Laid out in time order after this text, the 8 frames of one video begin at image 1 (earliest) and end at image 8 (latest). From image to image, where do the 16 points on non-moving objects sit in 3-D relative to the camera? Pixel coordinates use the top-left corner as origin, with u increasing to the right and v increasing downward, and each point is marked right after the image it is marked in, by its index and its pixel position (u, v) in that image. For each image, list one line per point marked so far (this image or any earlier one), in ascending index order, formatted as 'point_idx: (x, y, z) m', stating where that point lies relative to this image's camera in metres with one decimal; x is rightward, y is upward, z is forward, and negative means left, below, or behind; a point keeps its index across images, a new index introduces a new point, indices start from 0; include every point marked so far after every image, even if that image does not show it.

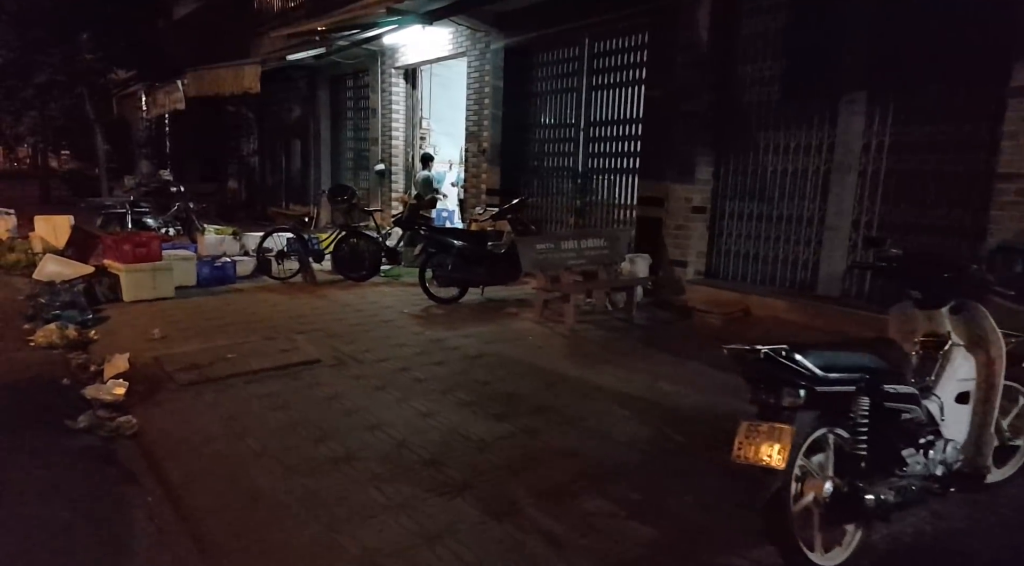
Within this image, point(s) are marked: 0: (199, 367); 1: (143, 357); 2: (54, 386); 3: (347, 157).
0: (-2.4, -0.7, +5.6) m
1: (-3.1, -0.6, +6.1) m
2: (-3.5, -0.8, +5.6) m
3: (-4.2, +3.1, +18.2) m
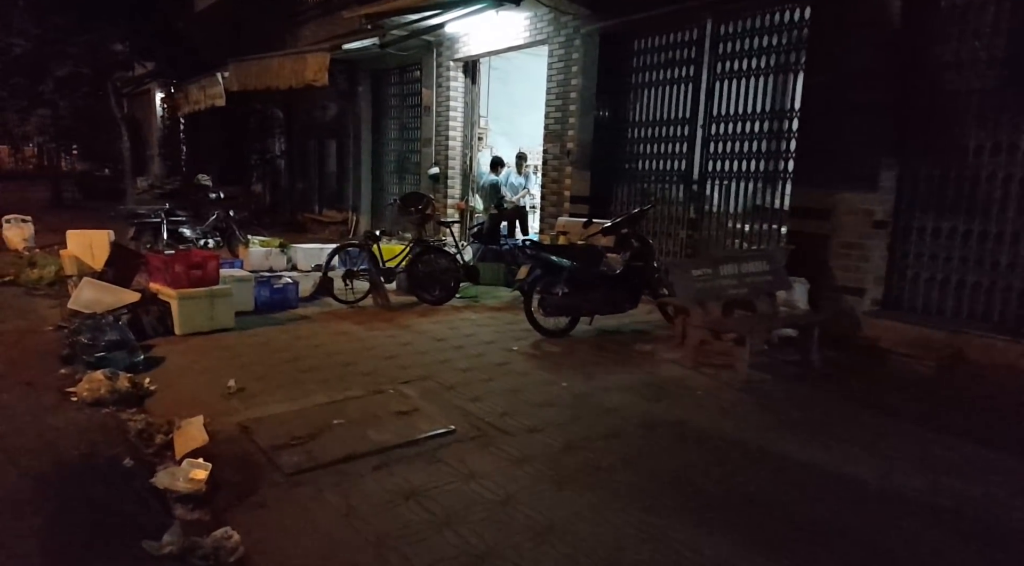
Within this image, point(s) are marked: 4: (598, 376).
0: (-1.2, -1.0, +4.3) m
1: (-1.9, -0.9, +4.8) m
2: (-2.3, -1.1, +4.3) m
3: (-2.9, +2.9, +16.9) m
4: (+0.6, -0.7, +5.6) m
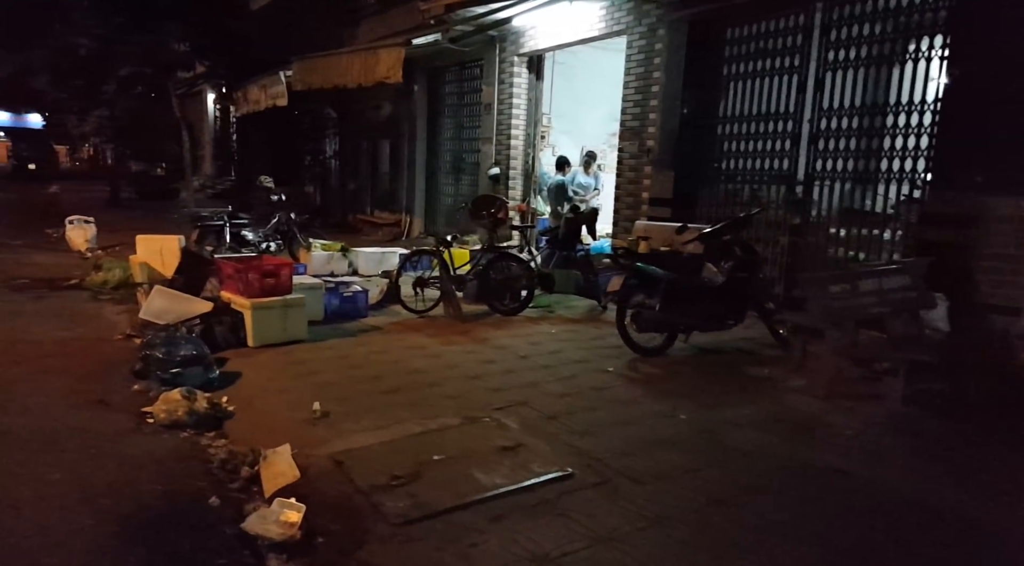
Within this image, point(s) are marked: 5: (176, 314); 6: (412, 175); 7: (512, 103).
0: (-0.6, -1.1, +3.8) m
1: (-1.2, -1.0, +4.3) m
2: (-1.7, -1.2, +3.9) m
3: (-1.5, +2.8, +16.4) m
4: (+1.4, -0.9, +5.0) m
5: (-3.2, -0.3, +7.0) m
6: (-2.4, +2.5, +17.1) m
7: (0.0, +3.1, +12.5) m
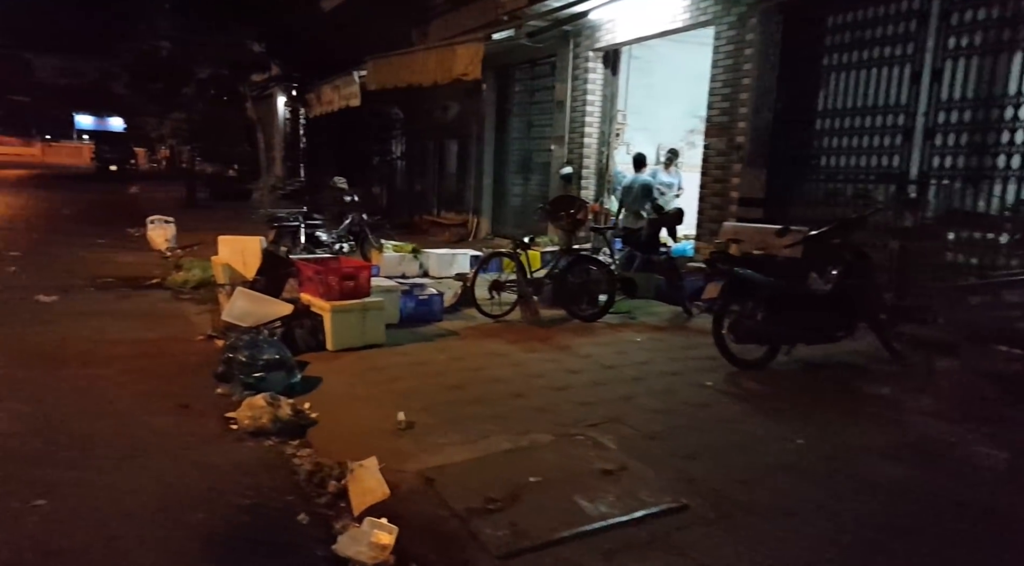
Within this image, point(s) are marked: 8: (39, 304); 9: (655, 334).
0: (-0.1, -1.1, +3.5) m
1: (-0.7, -1.1, +4.1) m
2: (-1.1, -1.2, +3.7) m
3: (+0.1, +2.8, +16.2) m
4: (+2.0, -0.9, +4.5) m
5: (-2.4, -0.3, +6.9) m
6: (-0.7, +2.5, +17.0) m
7: (+1.3, +3.1, +12.1) m
8: (-5.8, -0.3, +8.9) m
9: (+1.5, -0.5, +7.4) m
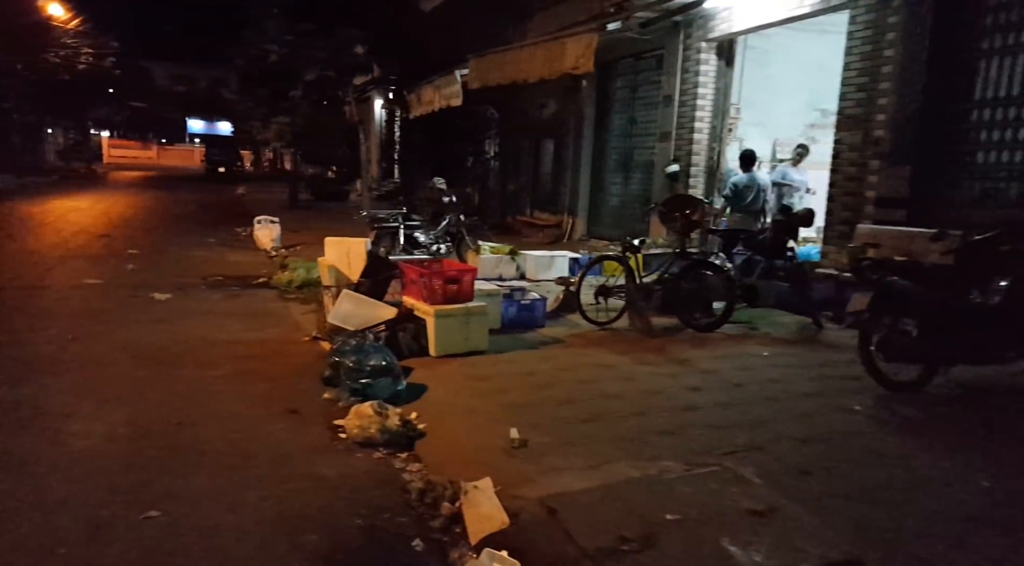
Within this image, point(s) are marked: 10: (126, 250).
0: (+0.5, -1.2, +3.1) m
1: (0.0, -1.1, +3.8) m
2: (-0.5, -1.3, +3.4) m
3: (+2.2, +2.7, +15.7) m
4: (+2.7, -1.0, +3.9) m
5: (-1.4, -0.3, +6.8) m
6: (+1.5, +2.5, +16.5) m
7: (+2.9, +3.0, +11.5) m
8: (-4.5, -0.2, +9.2) m
9: (+2.5, -0.6, +6.7) m
10: (-7.3, +0.6, +13.7) m
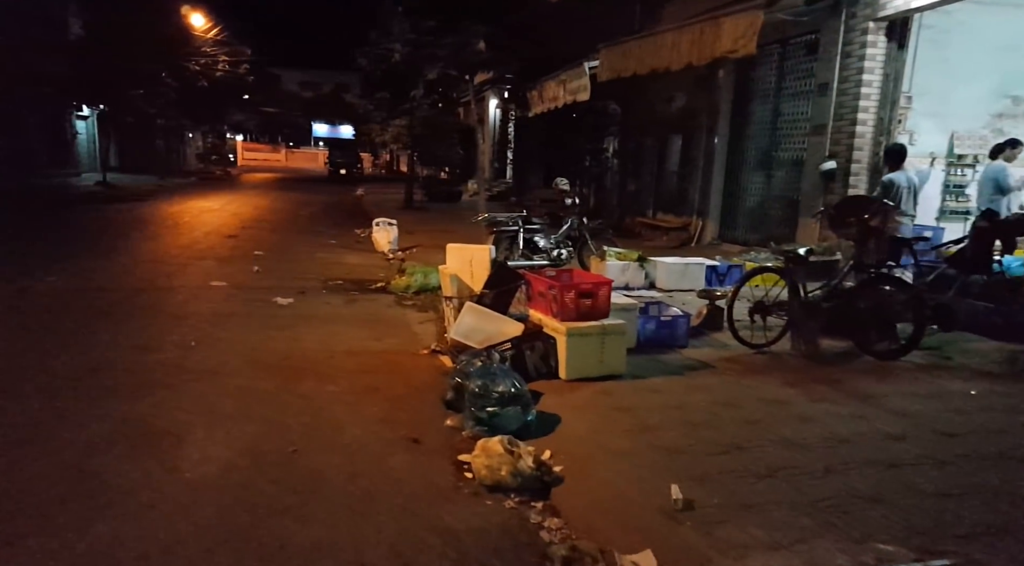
0: (+1.1, -1.3, +2.2) m
1: (+0.7, -1.2, +3.0) m
2: (+0.1, -1.4, +2.6) m
3: (+4.7, +2.5, +14.4) m
4: (+3.4, -1.2, +2.7) m
5: (-0.2, -0.4, +6.1) m
6: (+4.2, +2.3, +15.3) m
7: (+4.8, +2.8, +10.1) m
8: (-2.9, -0.3, +9.0) m
9: (+3.6, -0.8, +5.5) m
10: (-5.0, +0.6, +13.8) m
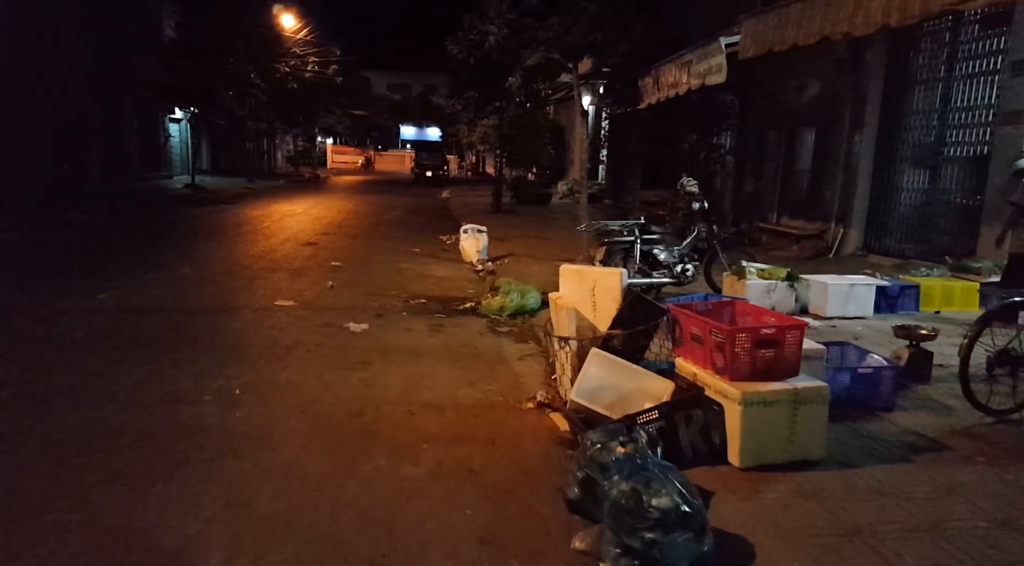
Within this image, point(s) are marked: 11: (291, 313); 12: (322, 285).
0: (+1.6, -1.5, +0.3) m
1: (+1.2, -1.5, +1.1) m
2: (+0.6, -1.6, +0.9) m
3: (+6.5, +2.2, +12.0) m
4: (+3.9, -1.4, +0.5) m
5: (+0.7, -0.7, +4.4) m
6: (+6.1, +2.0, +13.0) m
7: (+6.2, +2.5, +7.8) m
8: (-1.7, -0.5, +7.5) m
9: (+4.4, -1.1, +3.3) m
10: (-3.2, +0.4, +12.6) m
11: (-2.5, -0.3, +8.3) m
12: (-2.7, 0.0, +10.2) m
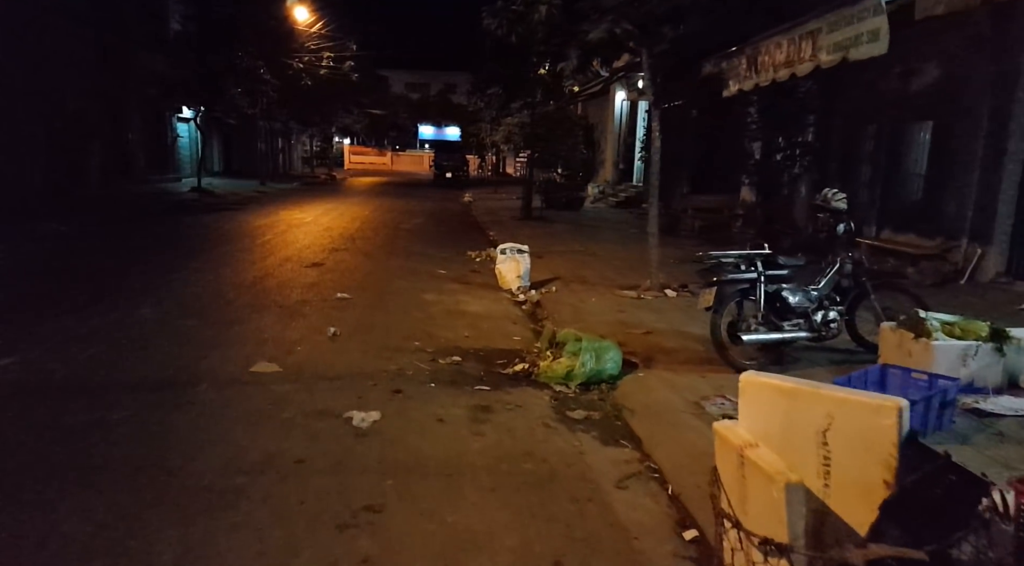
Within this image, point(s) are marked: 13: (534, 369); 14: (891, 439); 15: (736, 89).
0: (+2.0, -2.0, -2.3) m
1: (+1.7, -2.0, -1.5) m
2: (+1.0, -2.1, -1.8) m
3: (+7.2, +1.7, +9.3) m
4: (+4.3, -1.9, -2.2) m
5: (+1.2, -1.2, +1.8) m
6: (+6.8, +1.5, +10.3) m
7: (+6.8, +2.0, +5.0) m
8: (-1.1, -1.0, +4.9) m
9: (+4.9, -1.5, +0.6) m
10: (-2.5, -0.1, +10.0) m
11: (-1.9, -0.8, +5.7) m
12: (-2.0, -0.5, +7.6) m
13: (+0.2, -0.8, +6.4) m
14: (+1.3, -0.5, +2.5) m
15: (+3.0, +2.6, +9.9) m
